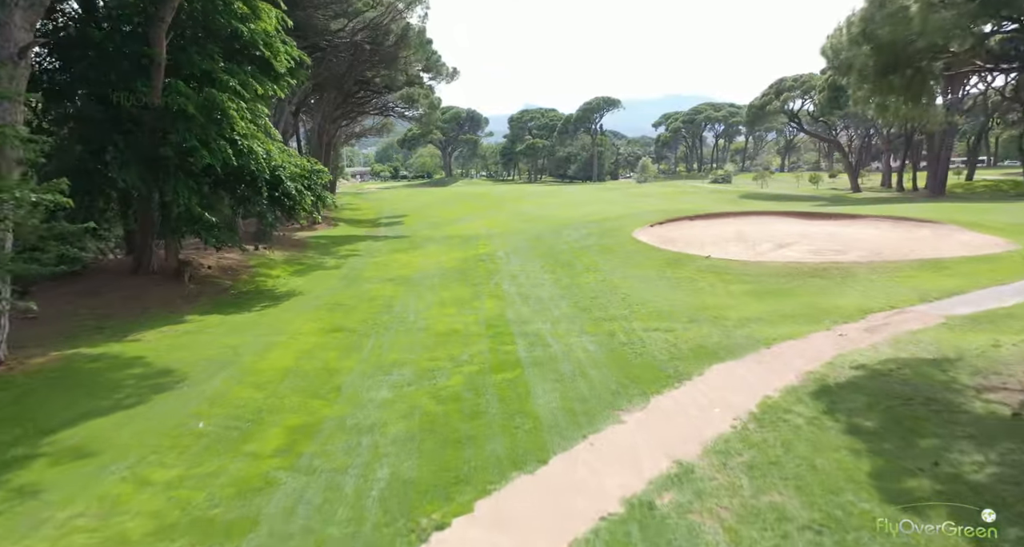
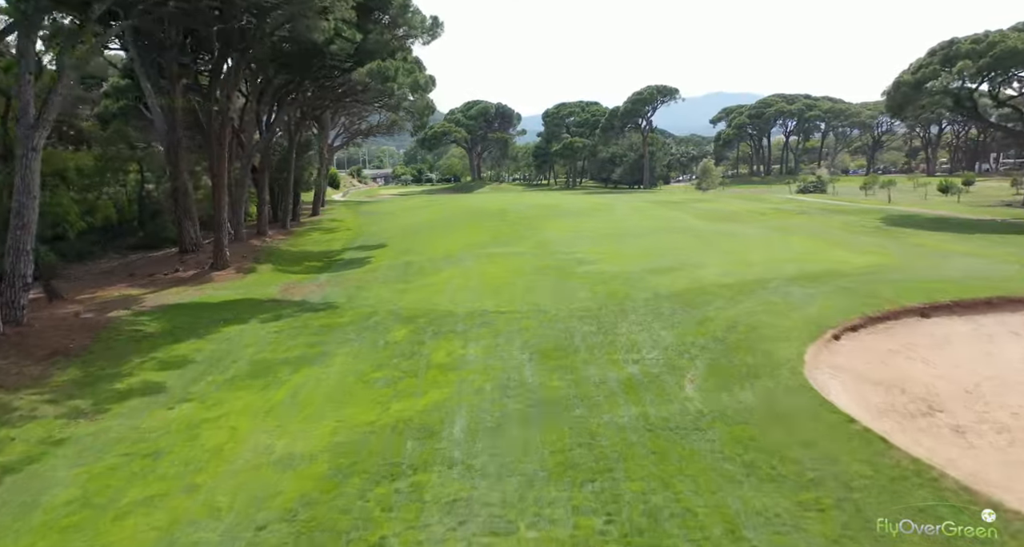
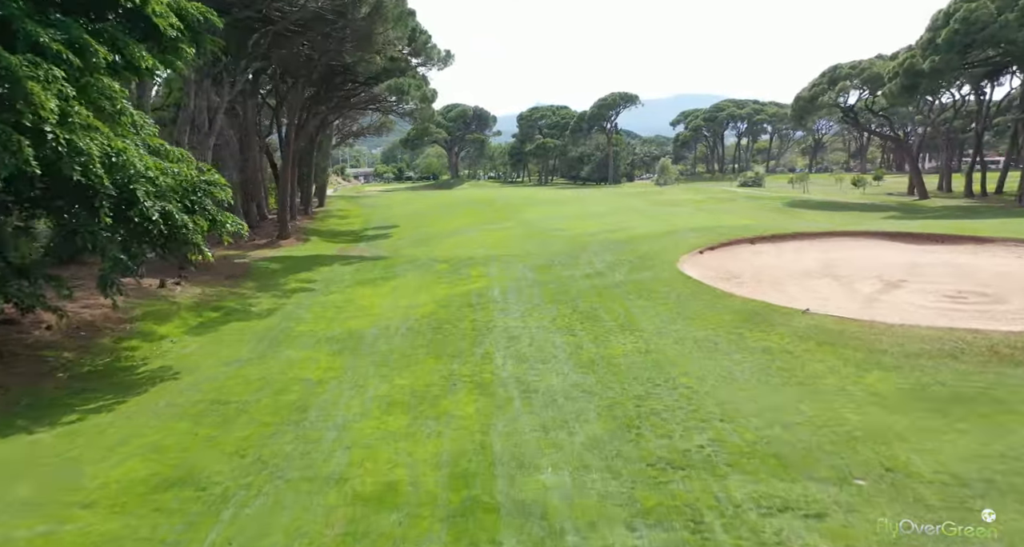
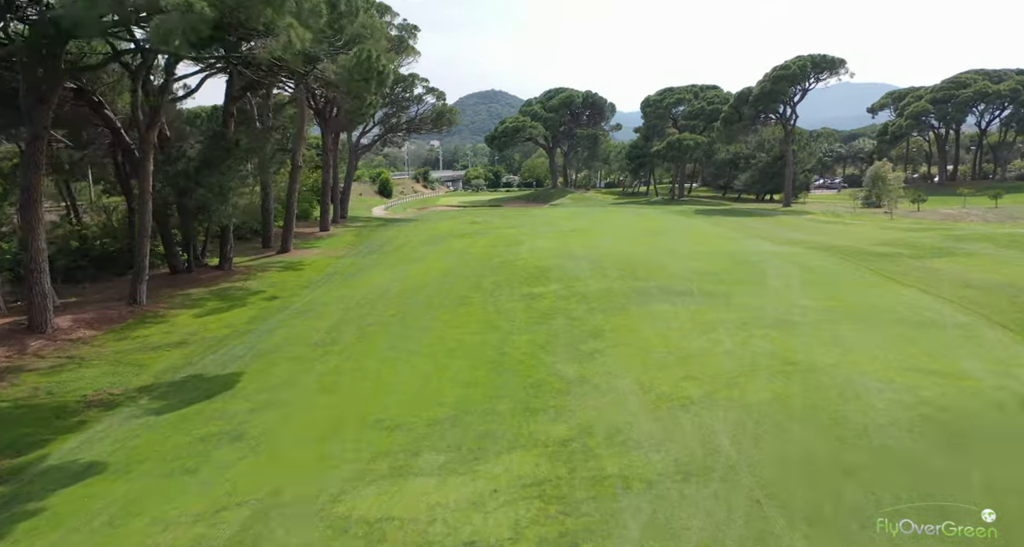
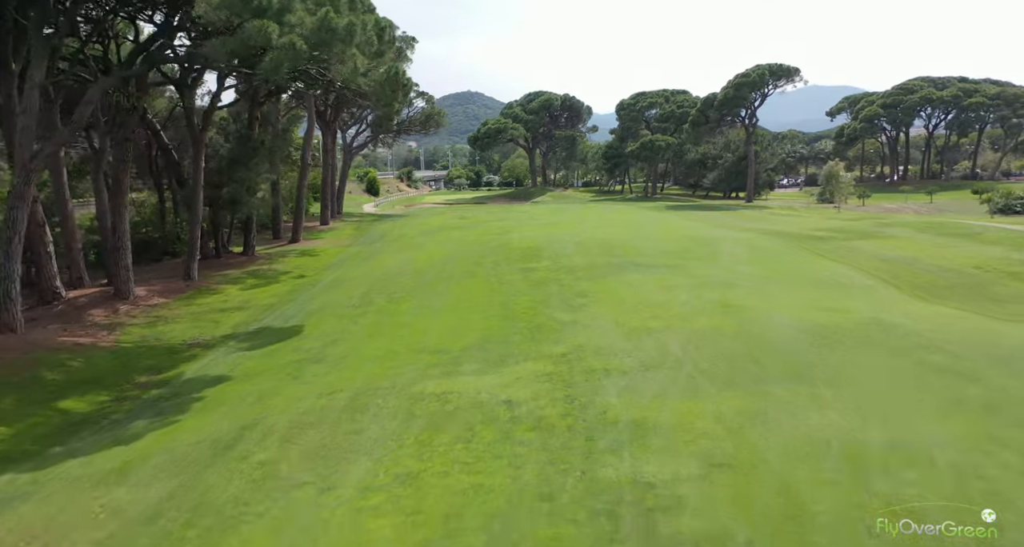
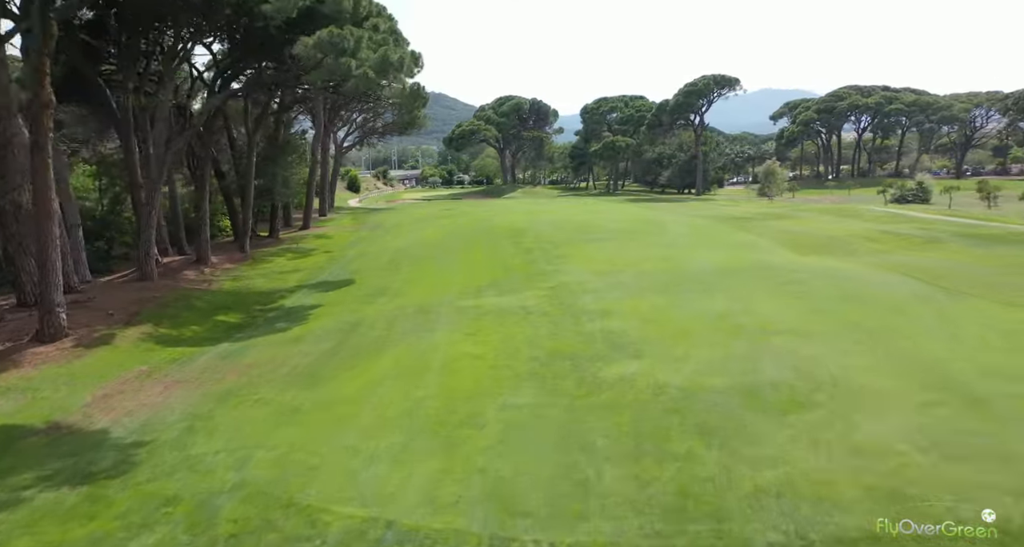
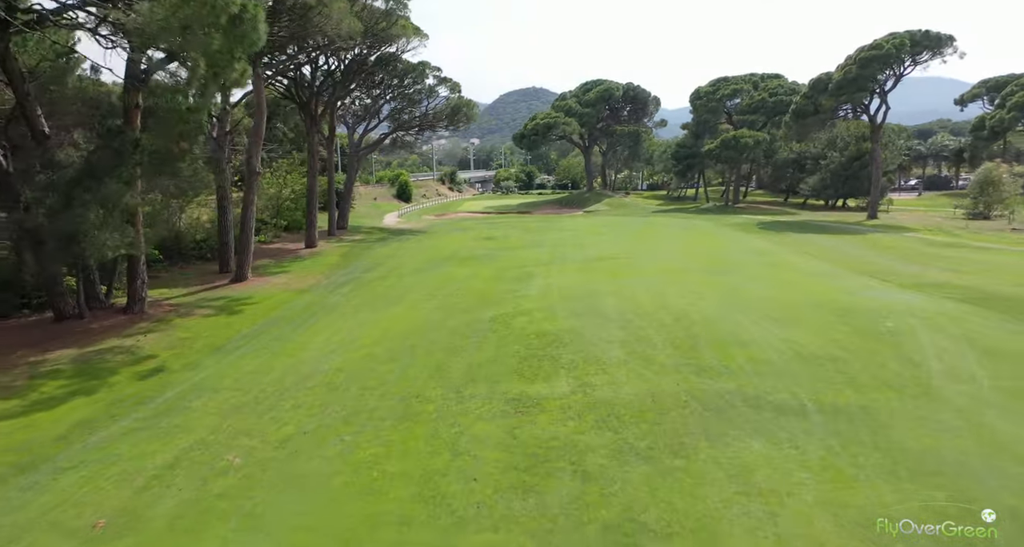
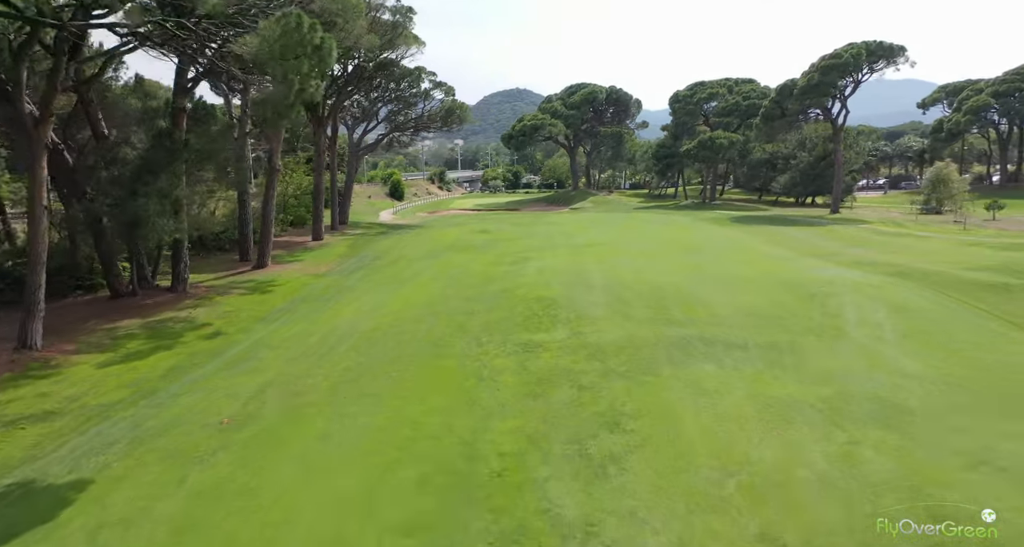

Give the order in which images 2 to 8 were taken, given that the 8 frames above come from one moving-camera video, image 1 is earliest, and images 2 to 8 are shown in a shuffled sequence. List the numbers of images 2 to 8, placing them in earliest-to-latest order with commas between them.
3, 2, 6, 5, 4, 8, 7
